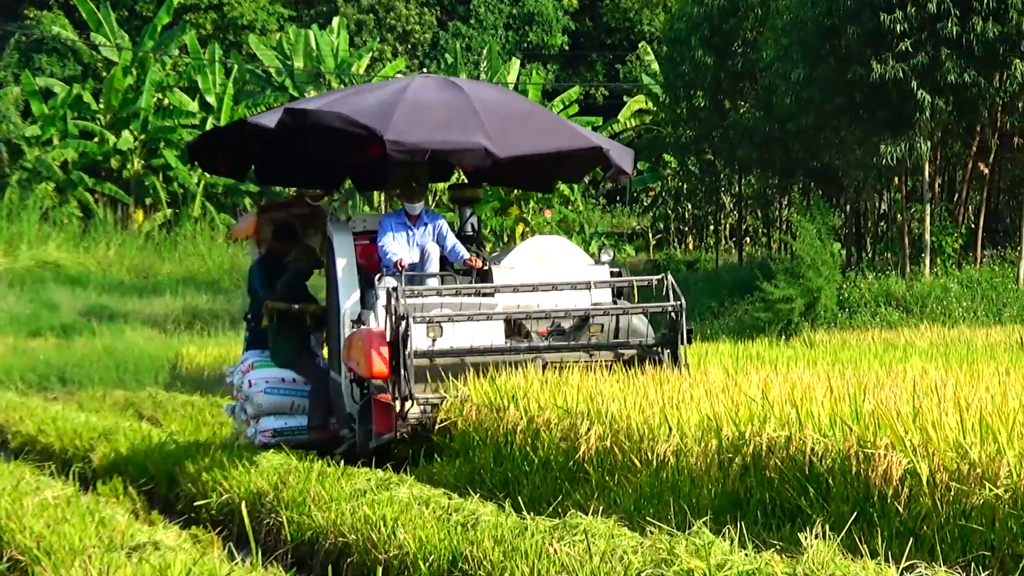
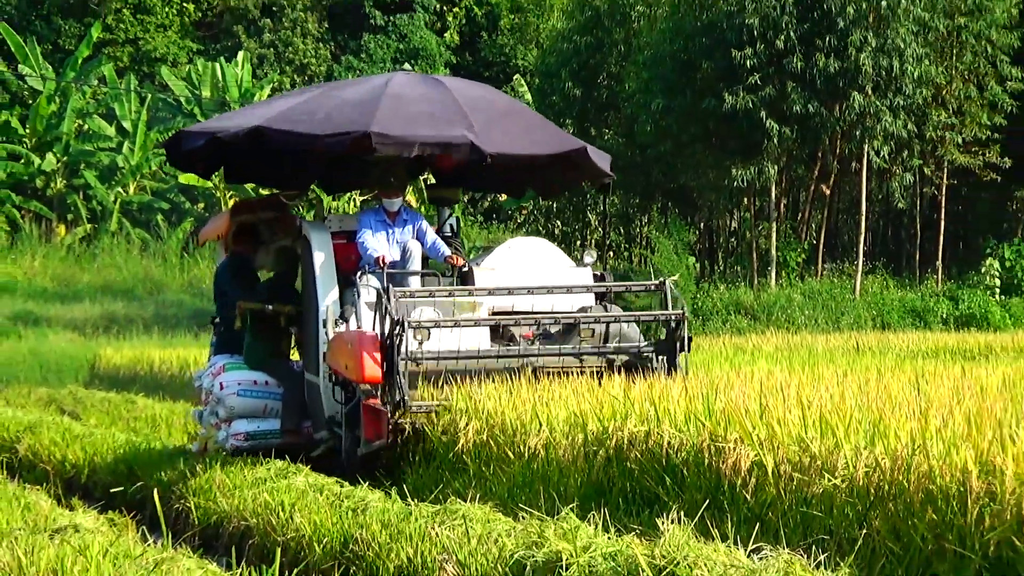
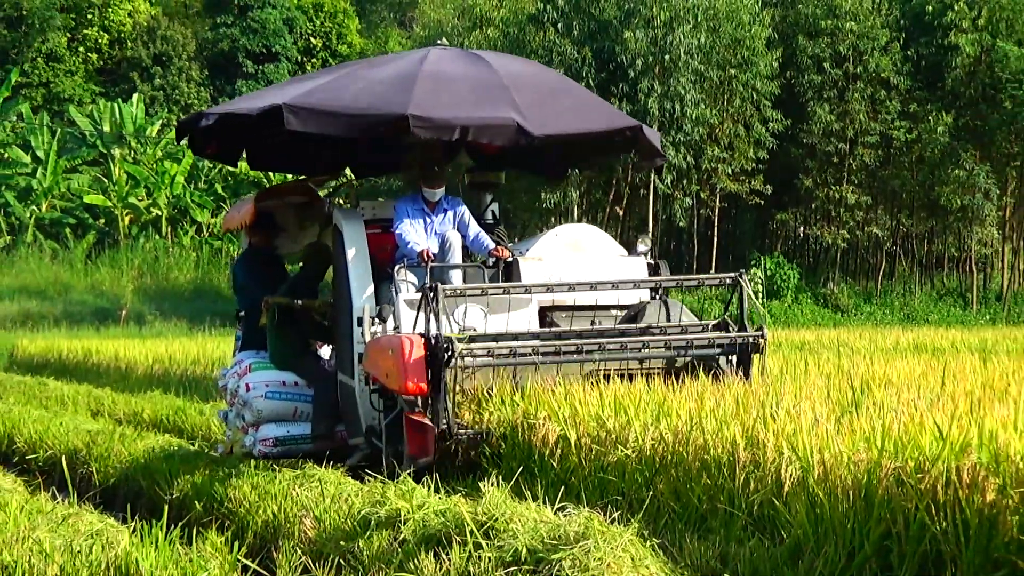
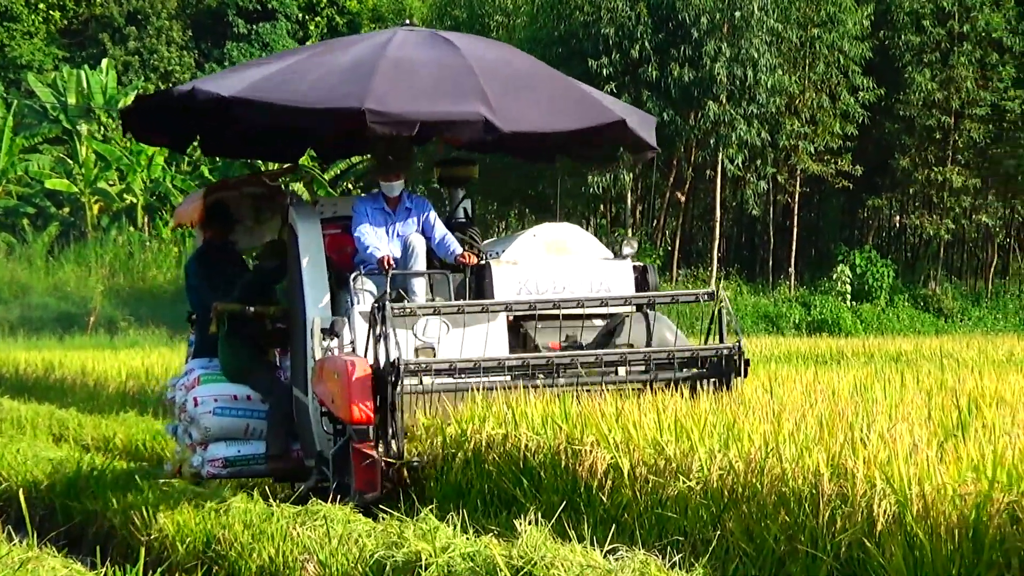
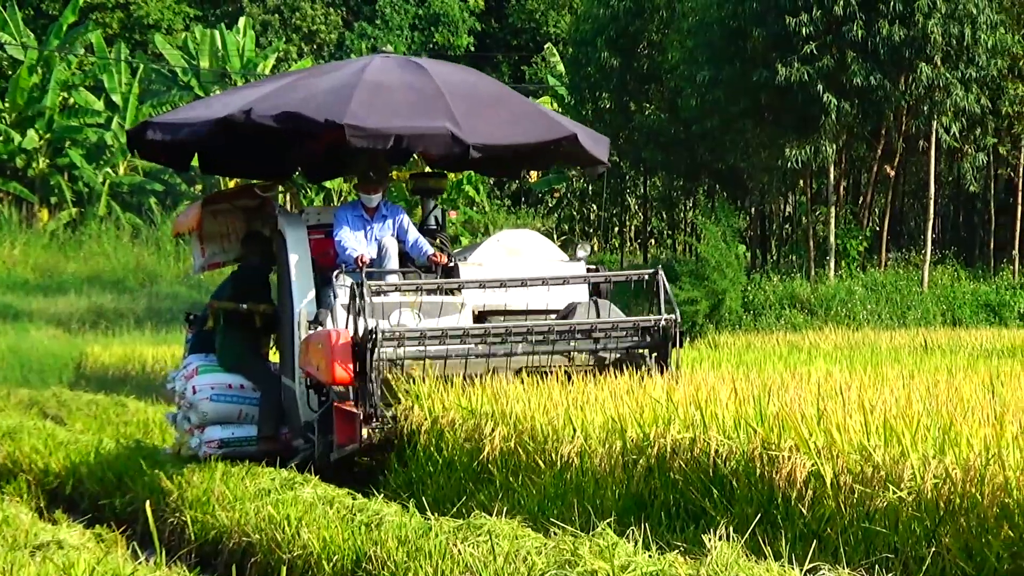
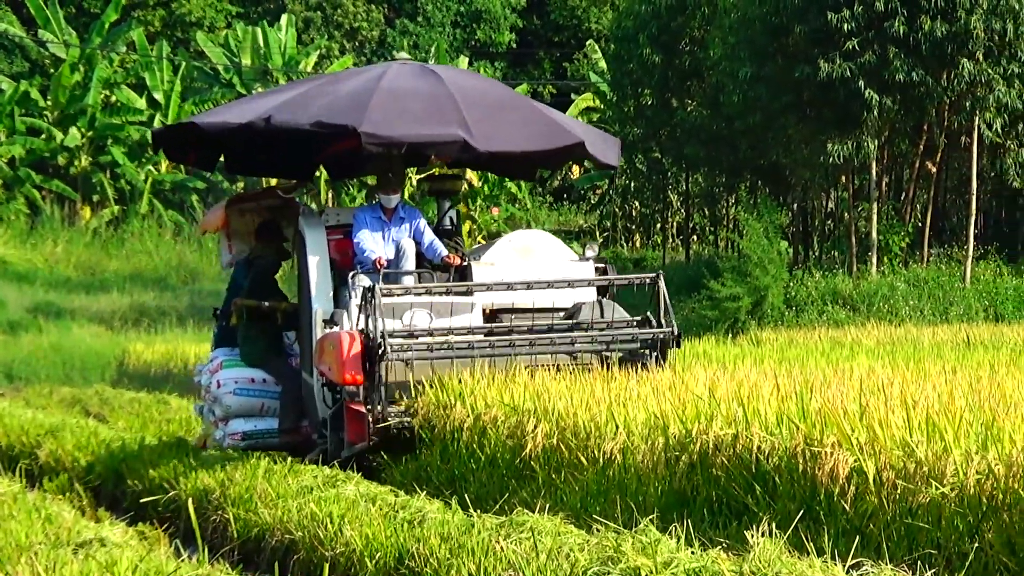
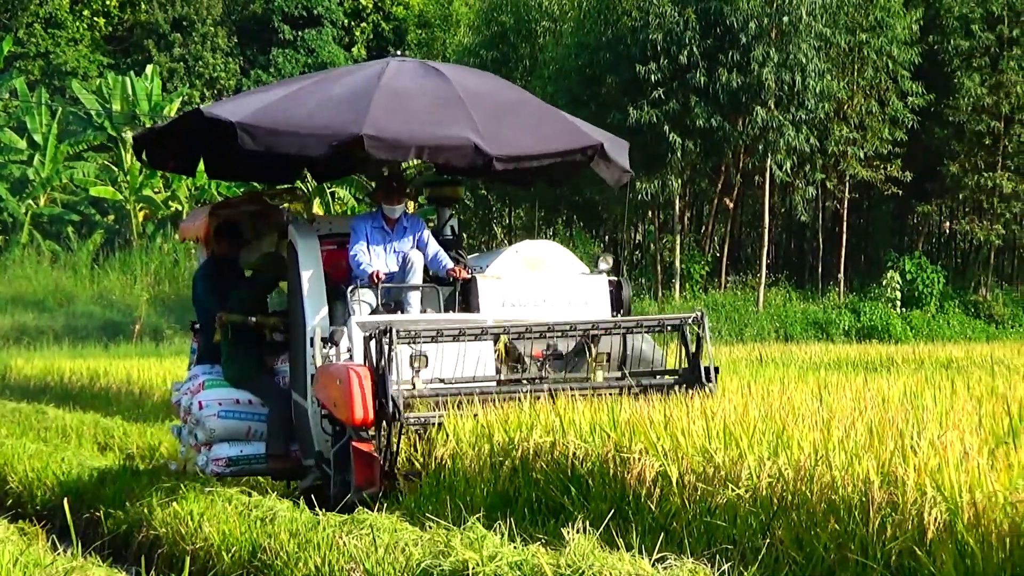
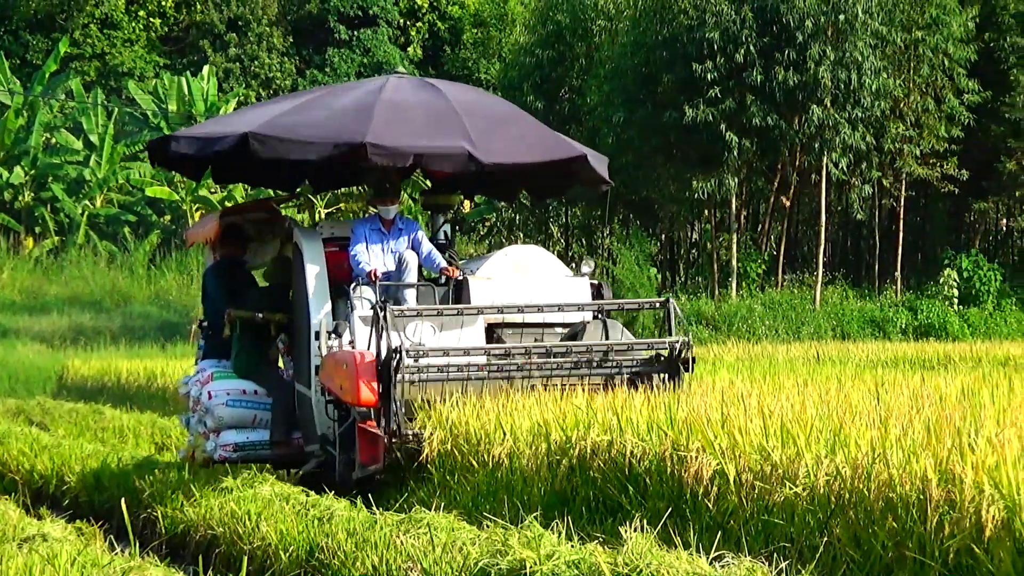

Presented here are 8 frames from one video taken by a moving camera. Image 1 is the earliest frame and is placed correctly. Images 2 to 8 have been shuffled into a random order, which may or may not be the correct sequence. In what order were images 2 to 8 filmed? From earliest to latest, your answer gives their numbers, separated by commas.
6, 5, 2, 8, 7, 4, 3
